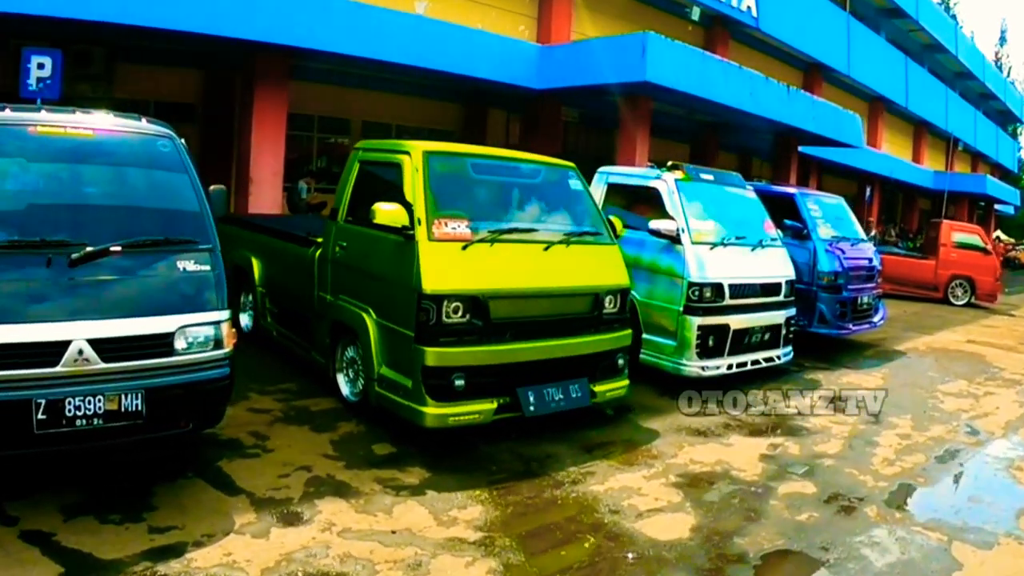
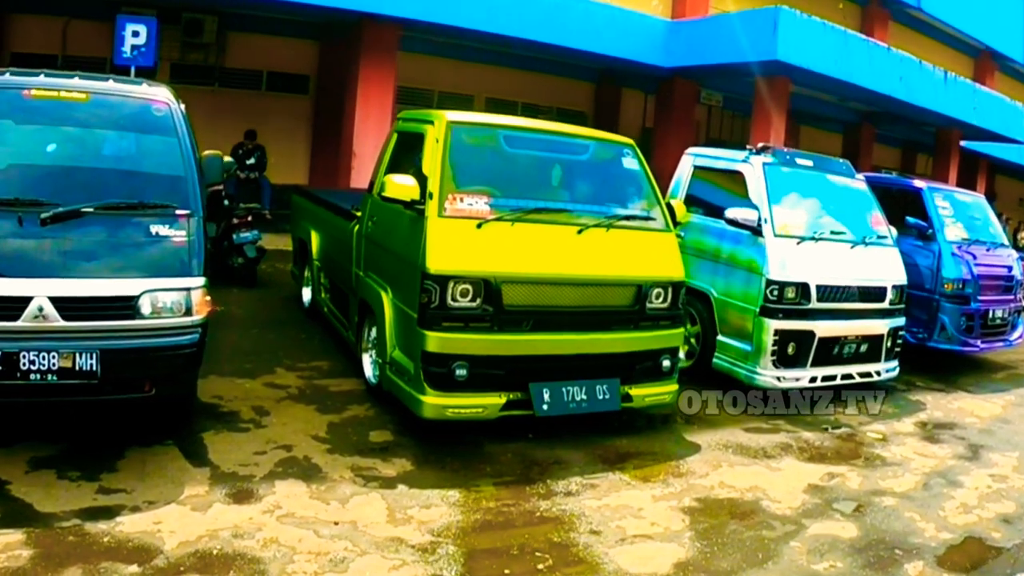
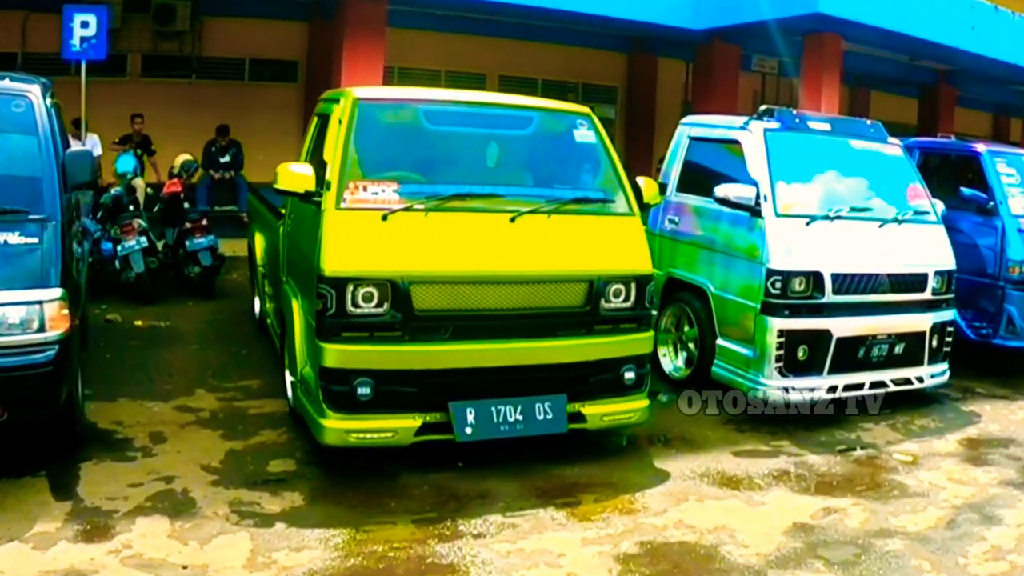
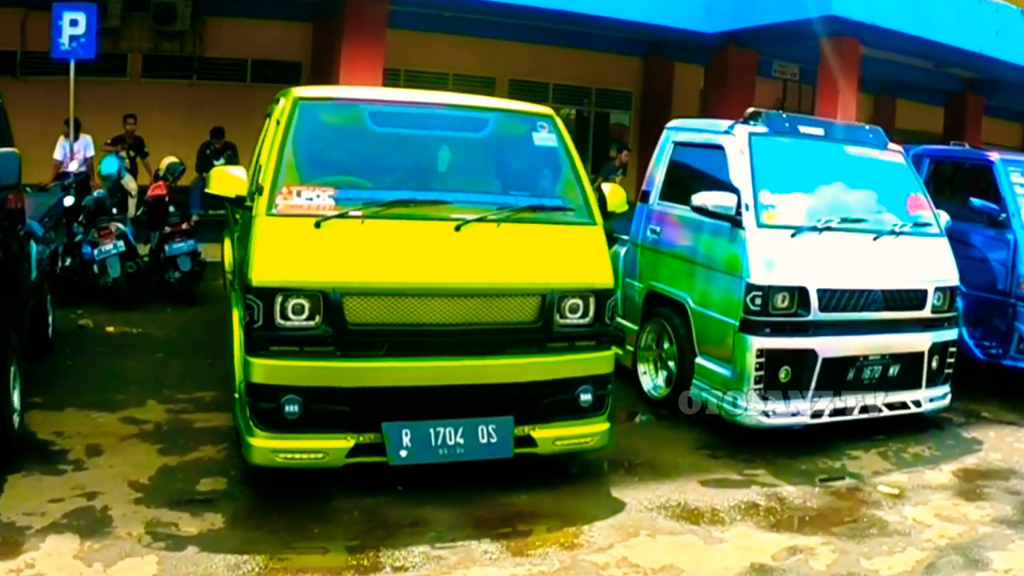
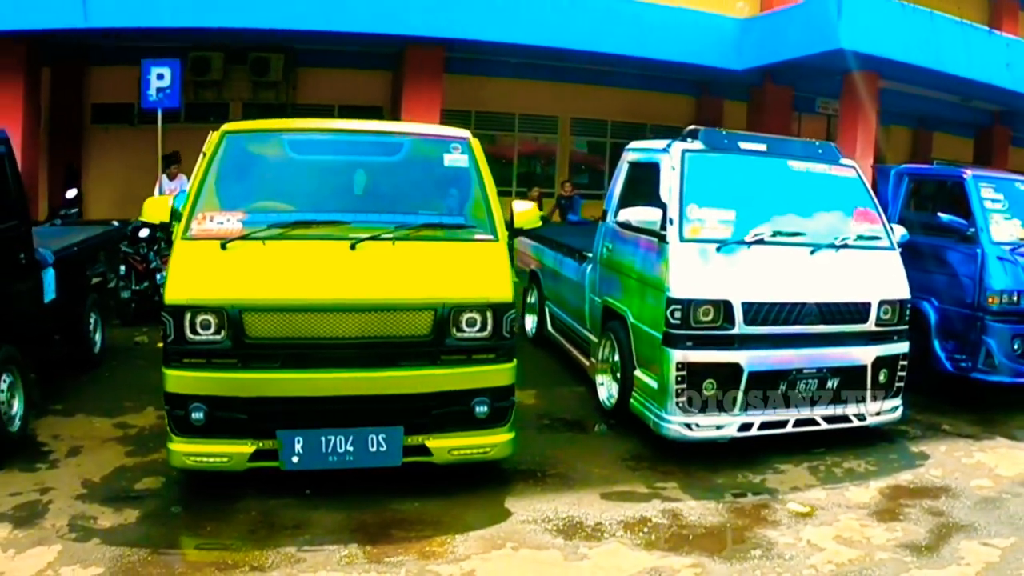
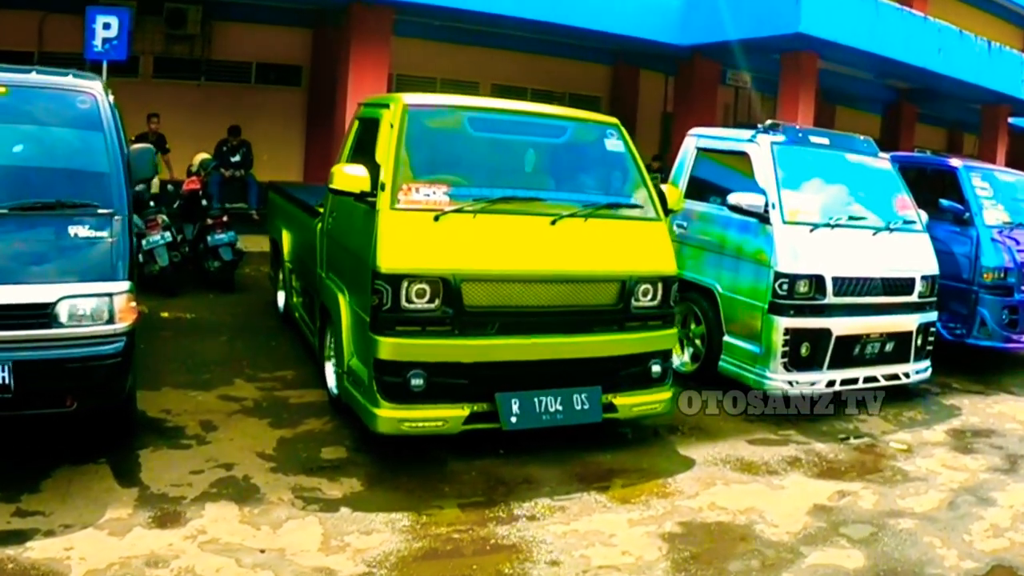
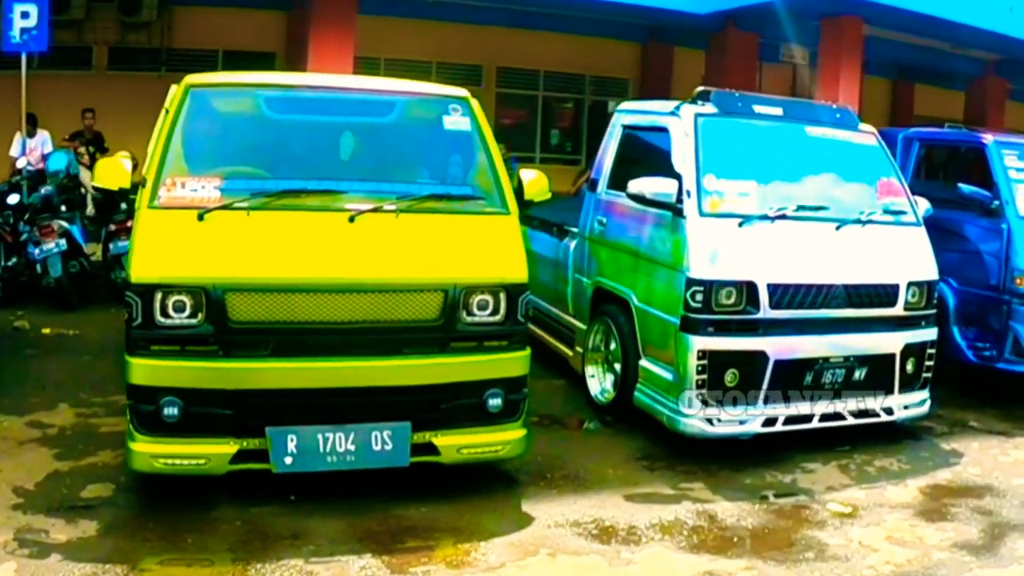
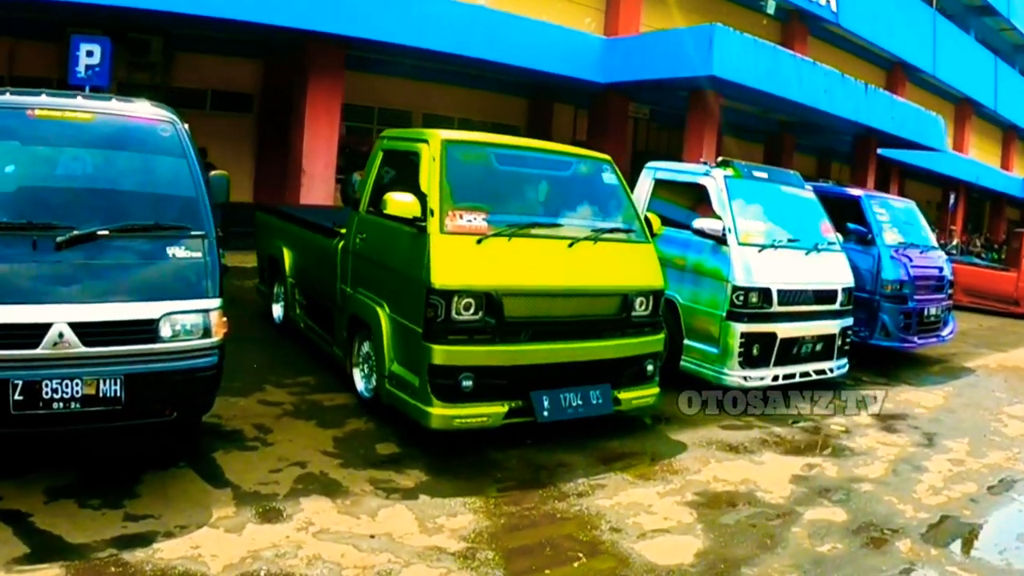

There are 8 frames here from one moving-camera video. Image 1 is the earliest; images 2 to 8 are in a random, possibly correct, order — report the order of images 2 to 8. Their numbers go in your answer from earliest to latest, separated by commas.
8, 2, 6, 3, 4, 7, 5
